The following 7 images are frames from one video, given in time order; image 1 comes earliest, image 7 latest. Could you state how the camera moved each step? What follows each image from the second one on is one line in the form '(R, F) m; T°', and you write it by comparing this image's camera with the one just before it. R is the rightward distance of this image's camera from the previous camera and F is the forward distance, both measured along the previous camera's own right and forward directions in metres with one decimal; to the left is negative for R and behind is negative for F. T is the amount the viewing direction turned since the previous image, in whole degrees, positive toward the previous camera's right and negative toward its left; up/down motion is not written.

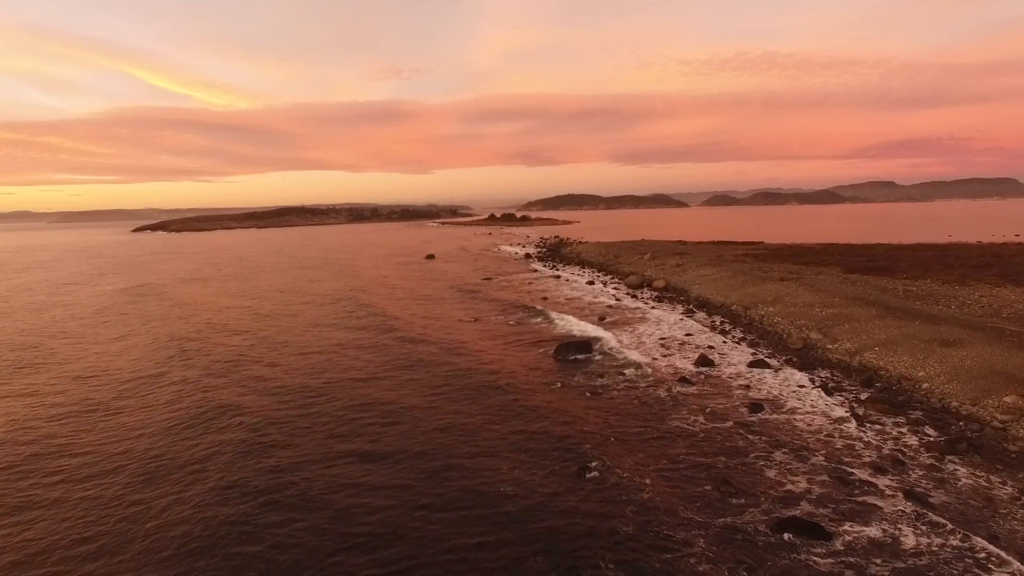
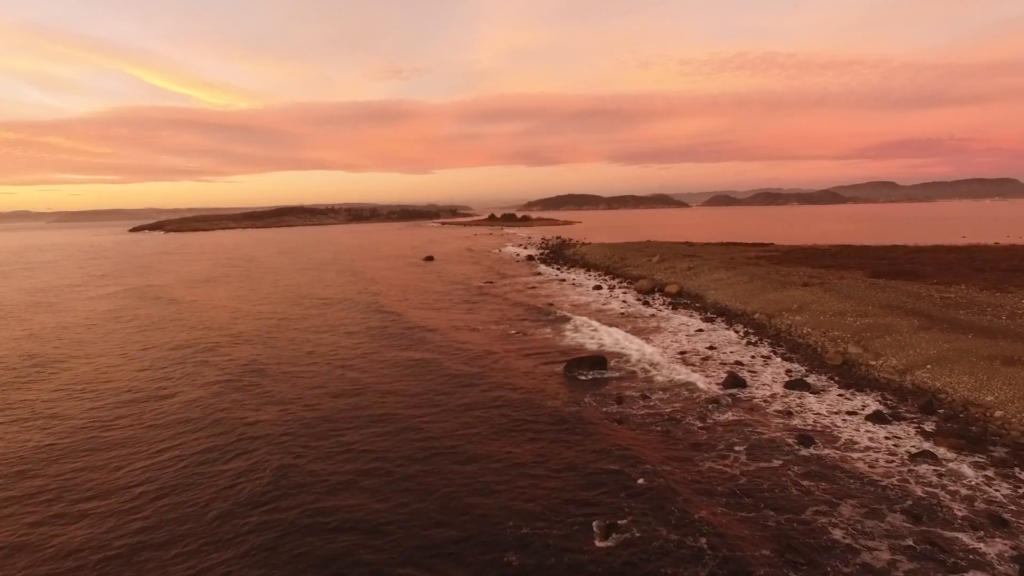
(-0.2, +1.8) m; 0°
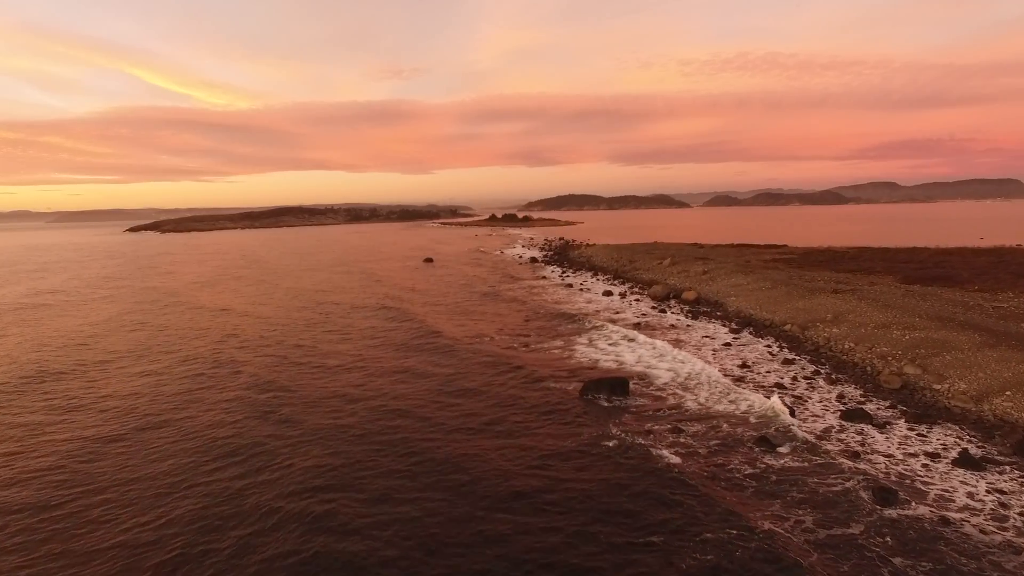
(-0.2, +2.1) m; 0°
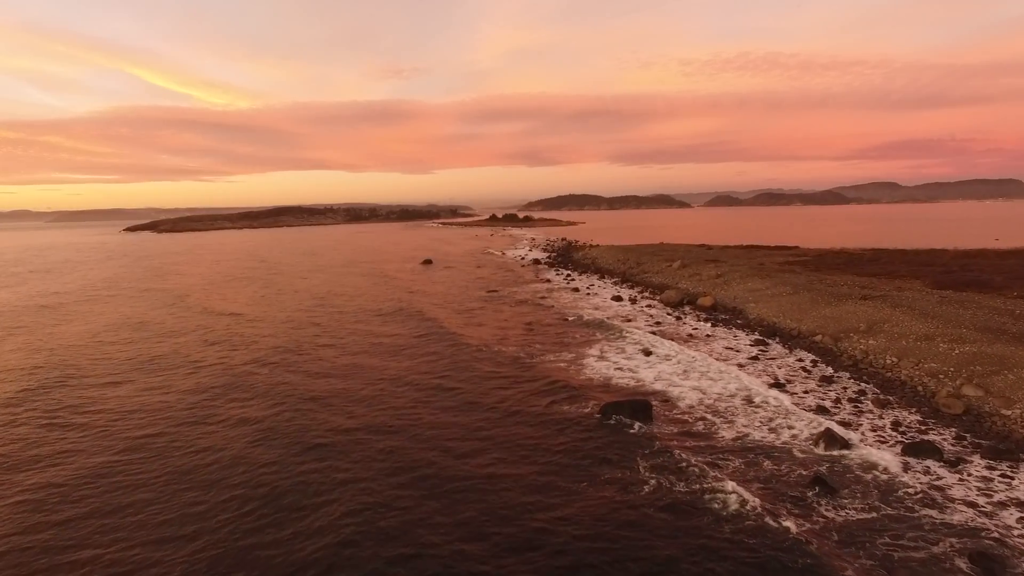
(-0.2, +1.7) m; 0°
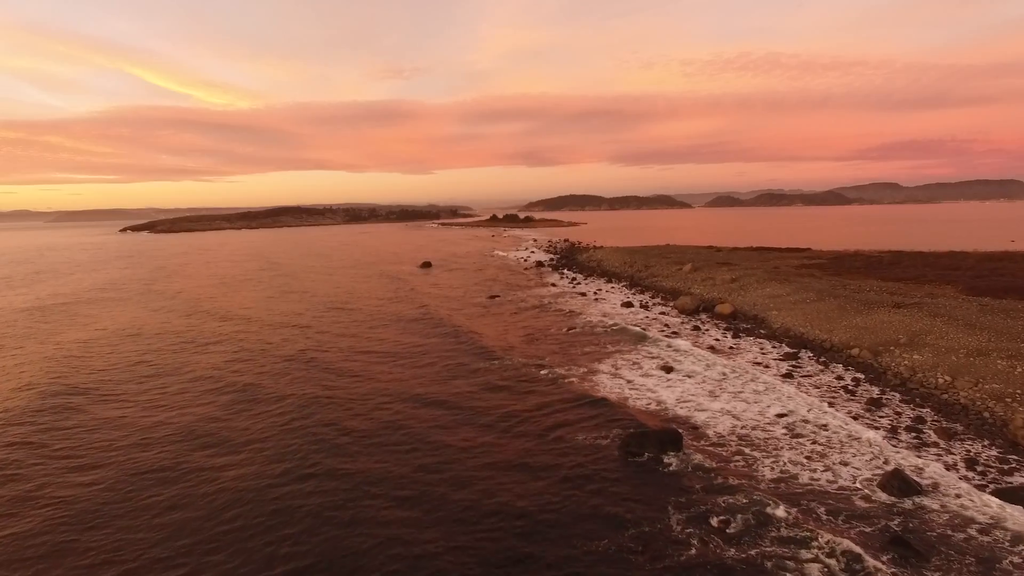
(-0.2, +1.7) m; 0°
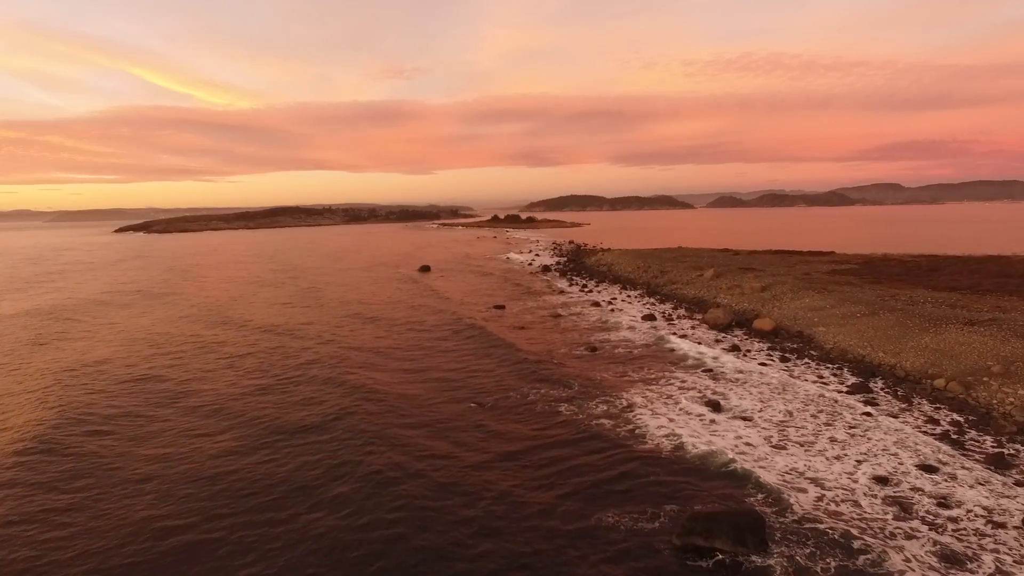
(-0.3, +2.9) m; 0°
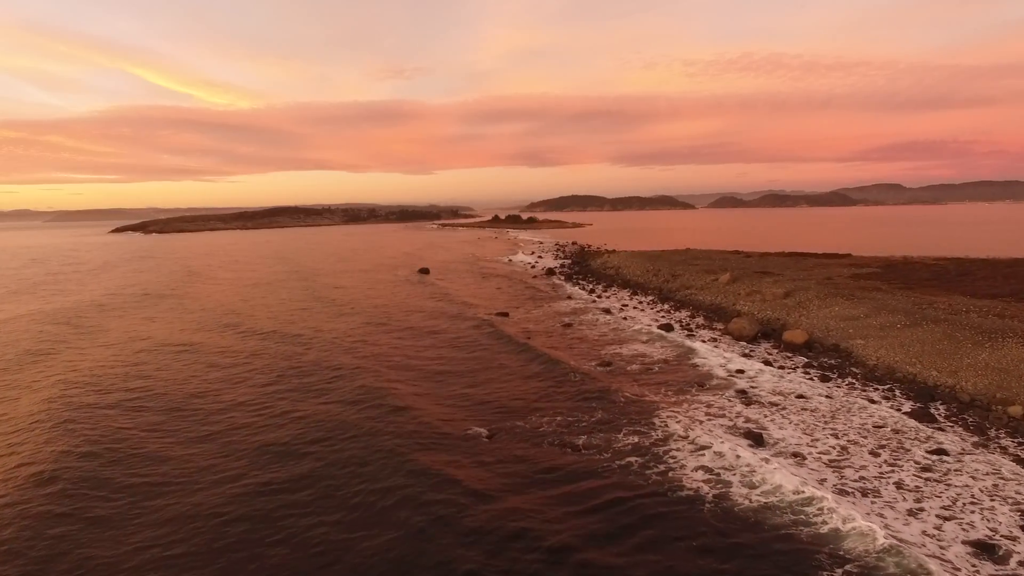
(-0.2, +1.9) m; 0°
